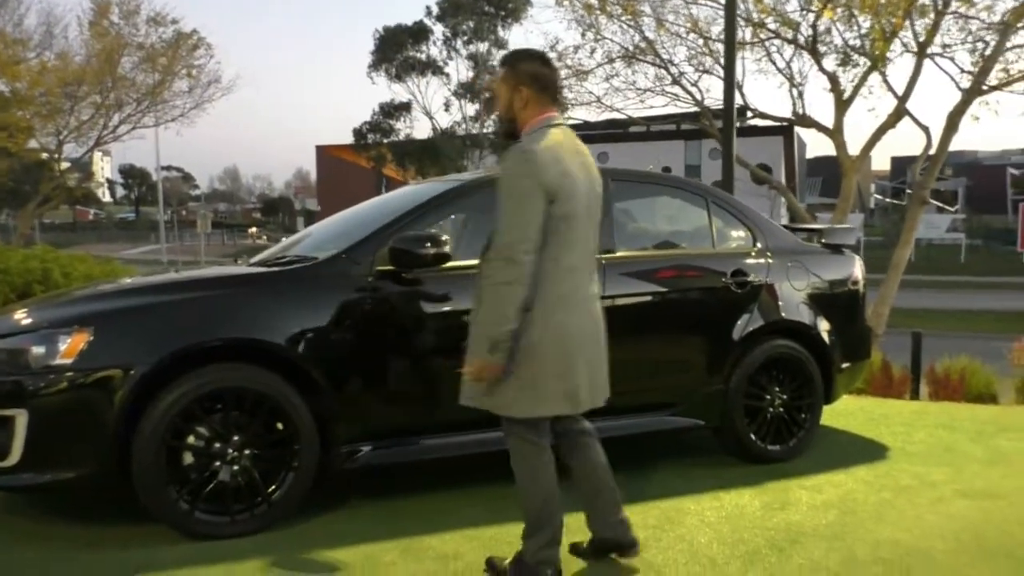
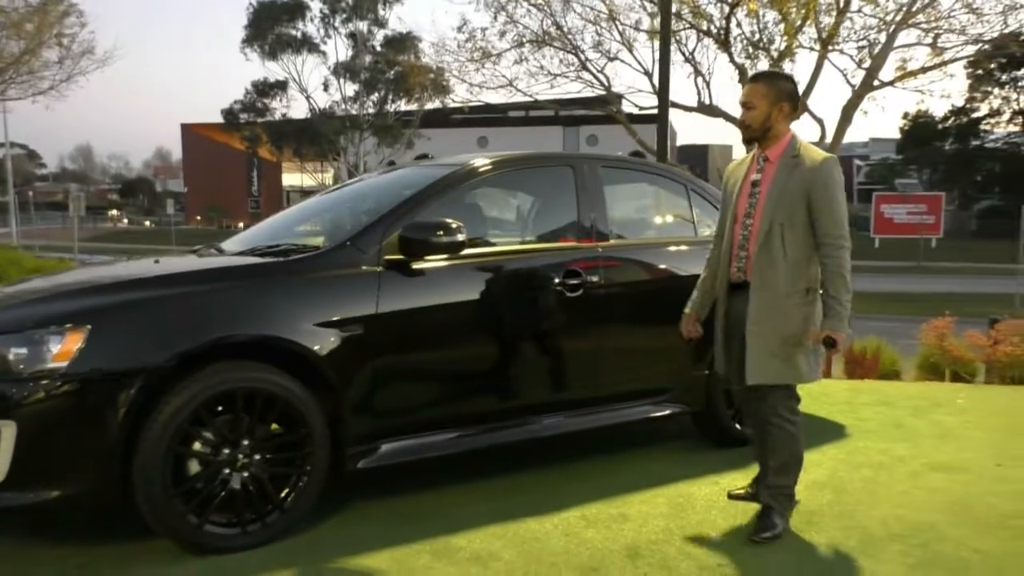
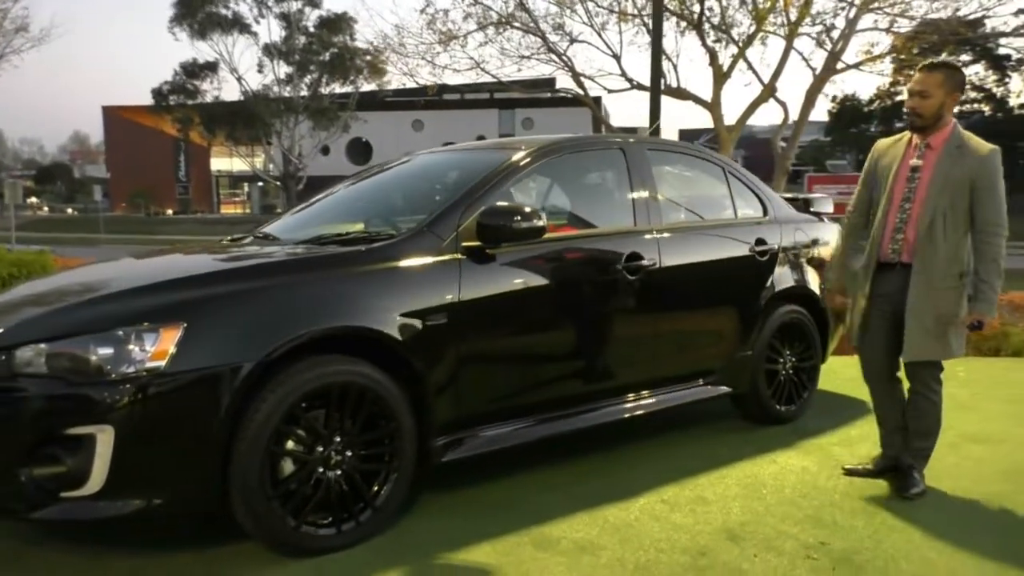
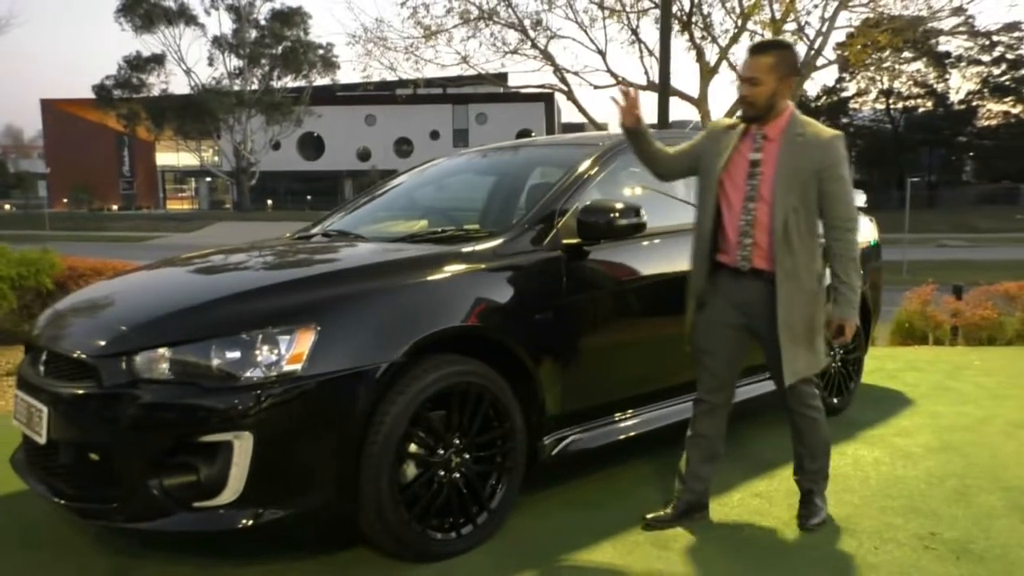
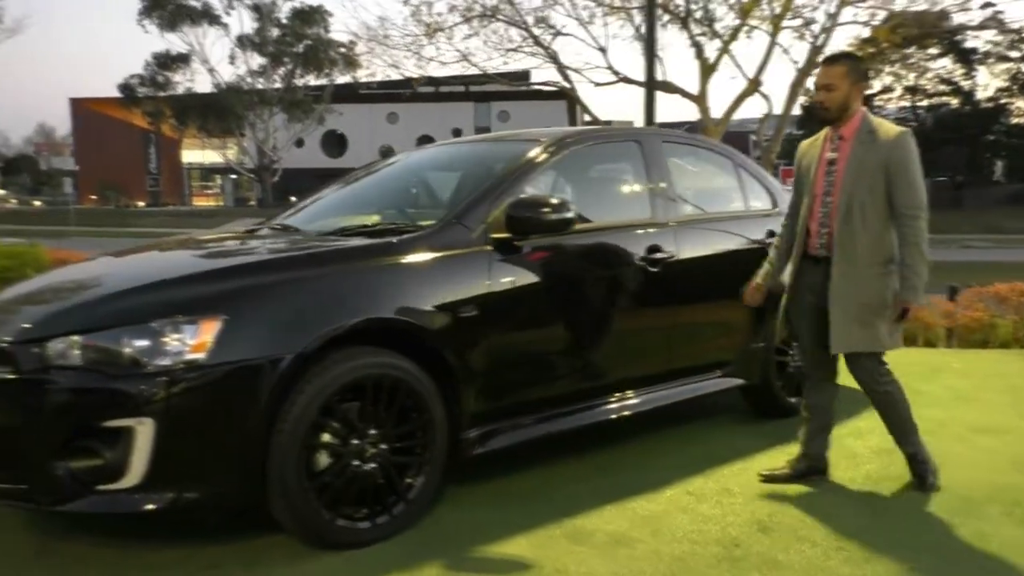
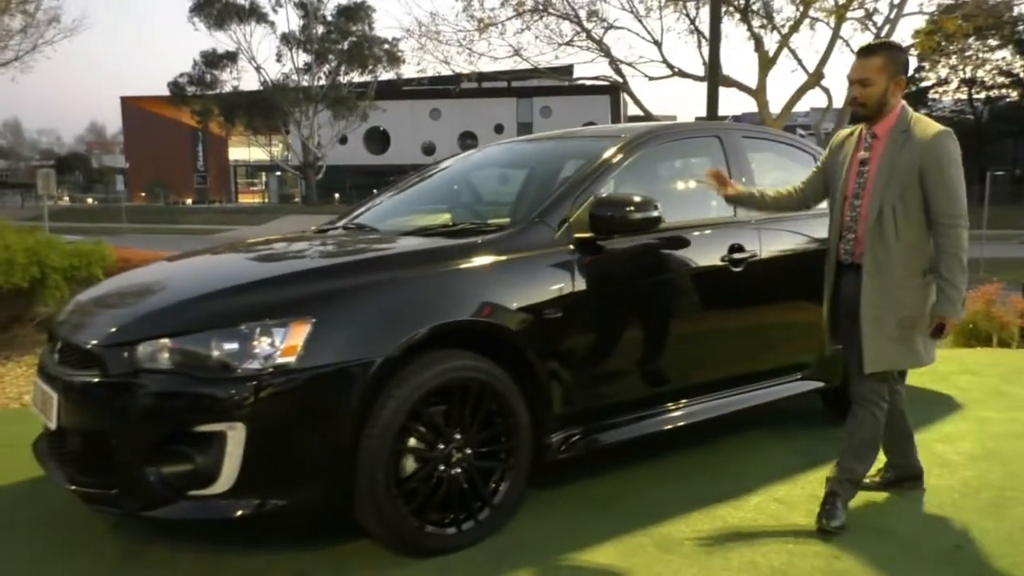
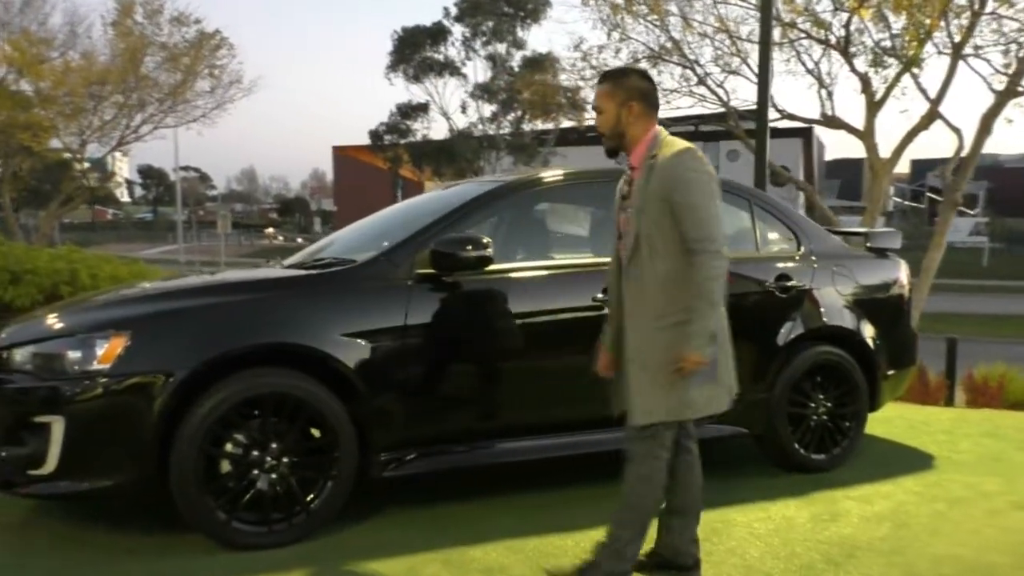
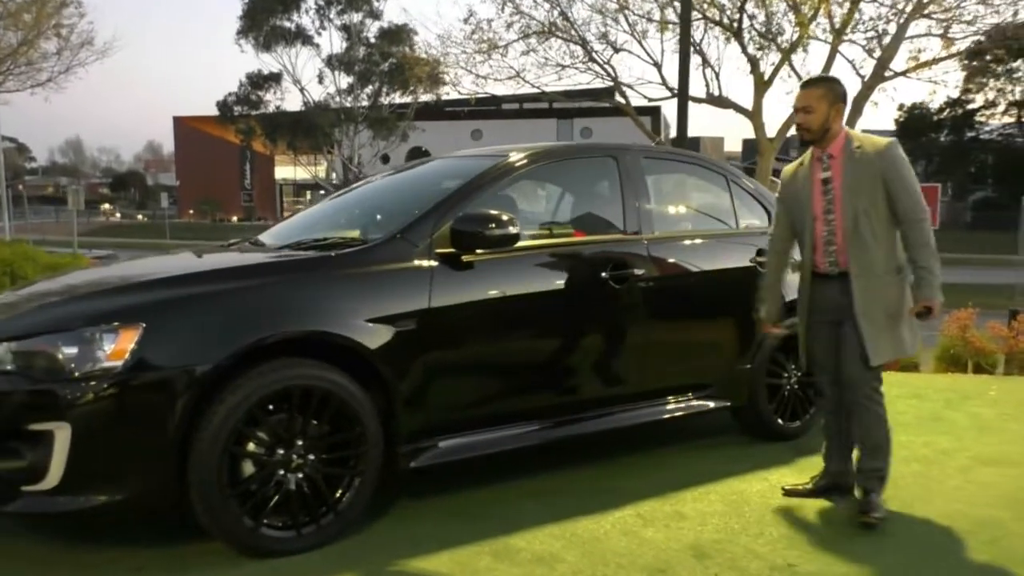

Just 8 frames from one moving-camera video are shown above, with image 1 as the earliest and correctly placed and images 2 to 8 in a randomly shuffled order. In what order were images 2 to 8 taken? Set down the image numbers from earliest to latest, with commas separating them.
7, 2, 8, 3, 5, 6, 4
